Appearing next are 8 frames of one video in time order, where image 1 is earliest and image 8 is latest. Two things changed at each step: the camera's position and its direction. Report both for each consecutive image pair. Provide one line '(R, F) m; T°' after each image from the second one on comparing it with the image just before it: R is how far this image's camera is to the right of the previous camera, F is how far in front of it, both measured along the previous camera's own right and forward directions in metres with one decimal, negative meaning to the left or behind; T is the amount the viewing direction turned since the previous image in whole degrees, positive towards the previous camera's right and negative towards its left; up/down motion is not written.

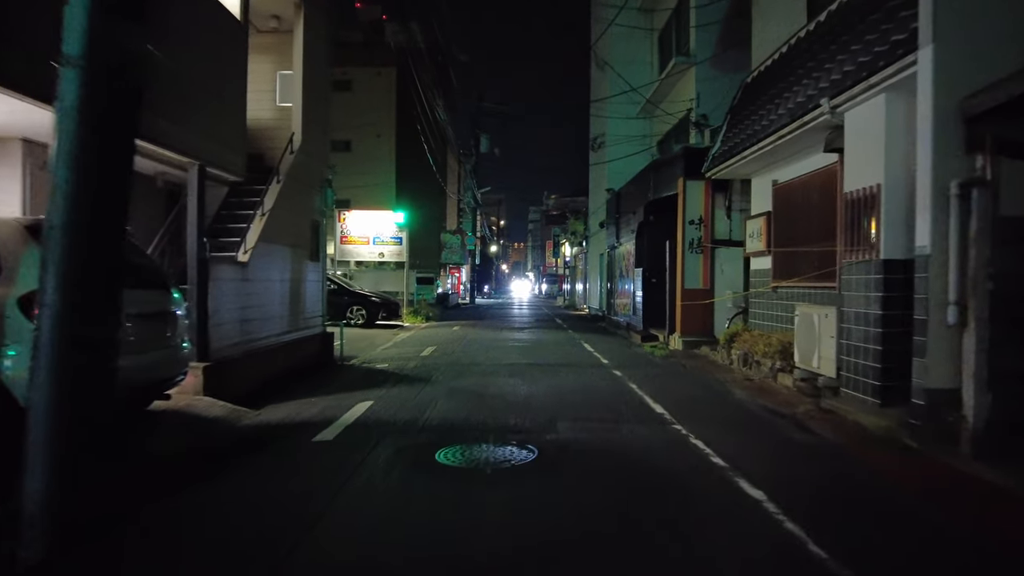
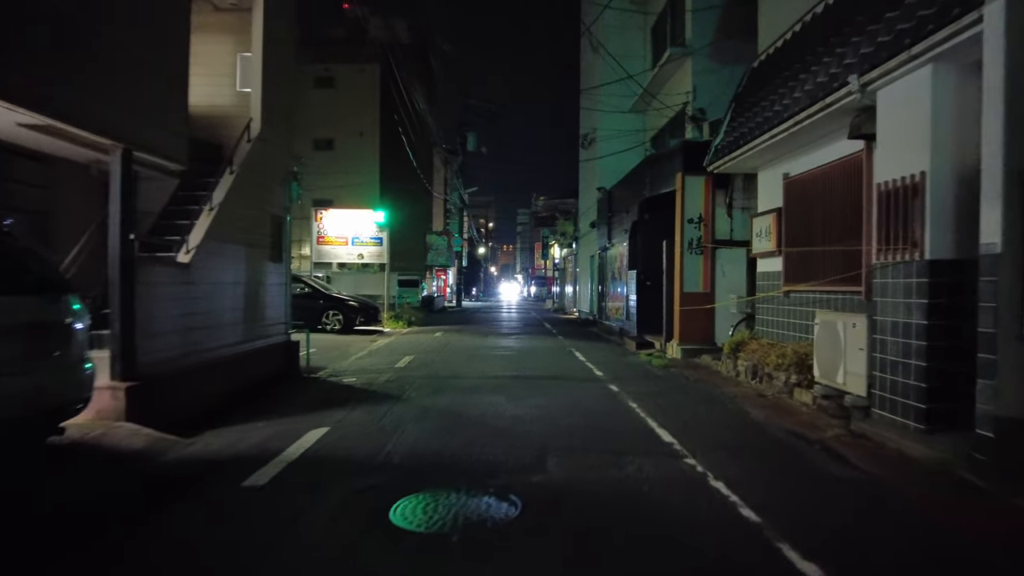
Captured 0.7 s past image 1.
(+0.1, +1.3) m; +1°
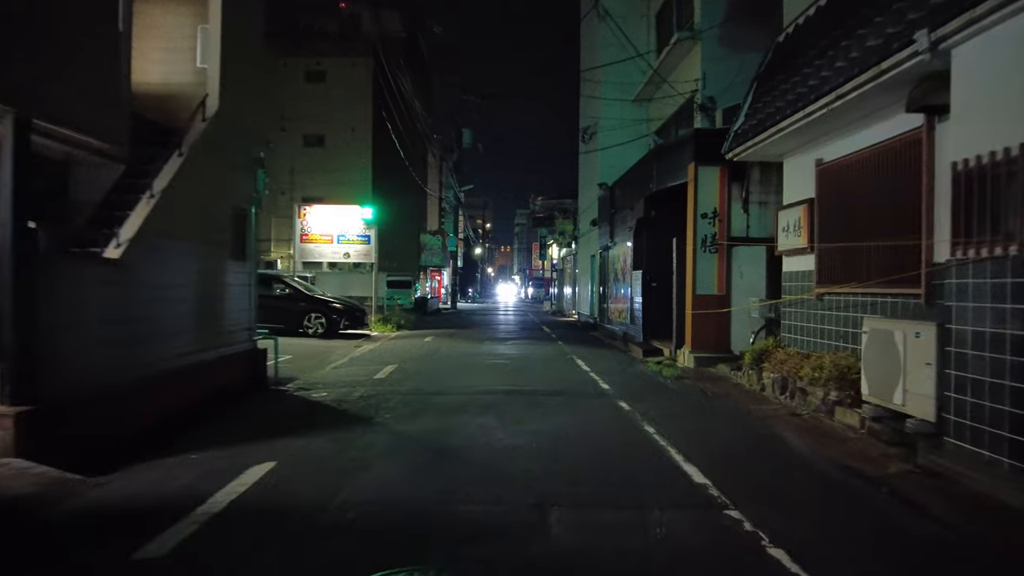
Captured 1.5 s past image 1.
(+0.1, +1.5) m; 0°
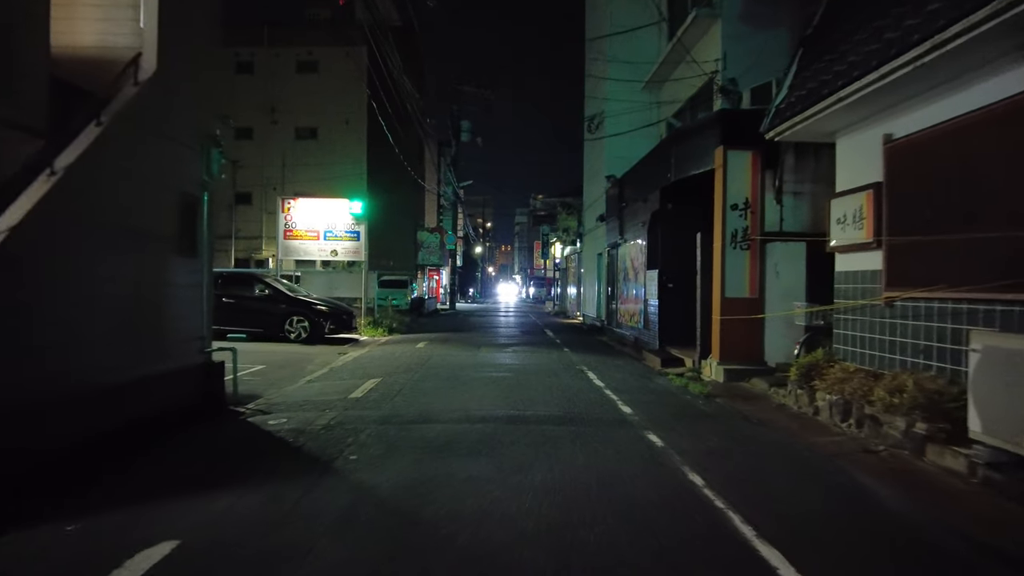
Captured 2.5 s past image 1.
(0.0, +1.8) m; 0°
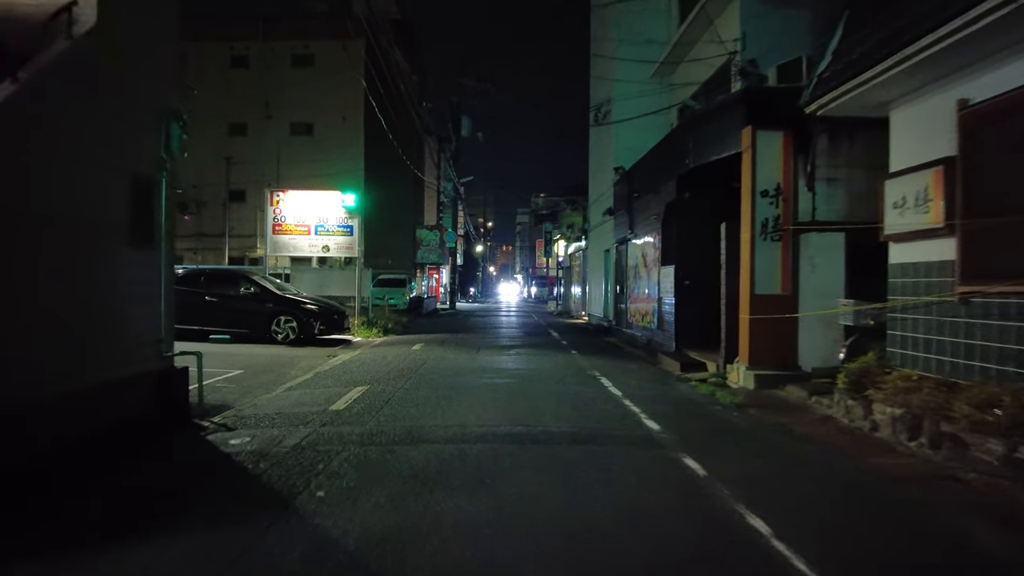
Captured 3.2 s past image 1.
(-0.1, +1.3) m; 0°
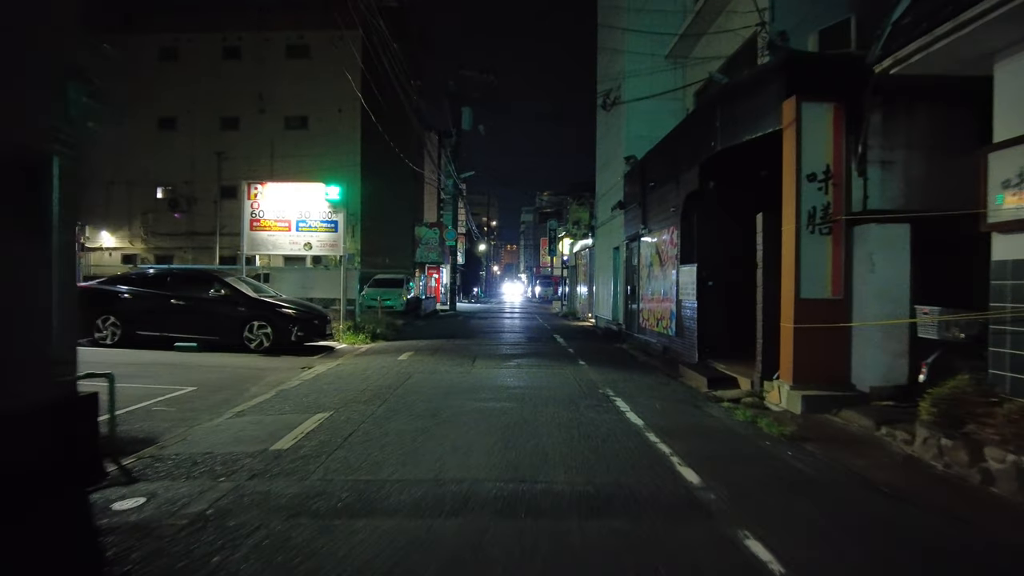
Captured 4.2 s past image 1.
(+0.1, +1.9) m; 0°
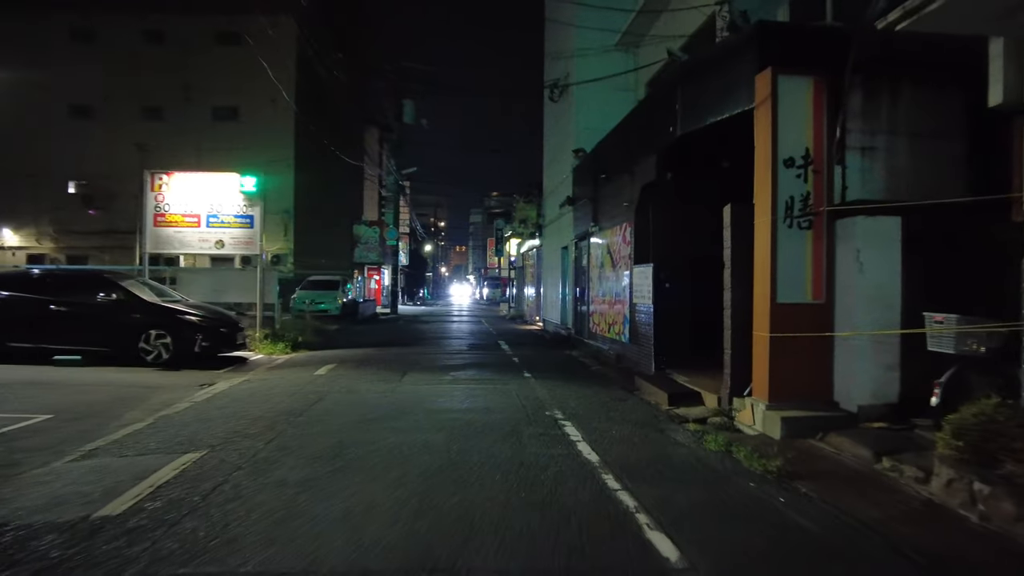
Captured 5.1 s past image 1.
(+0.2, +1.6) m; +4°
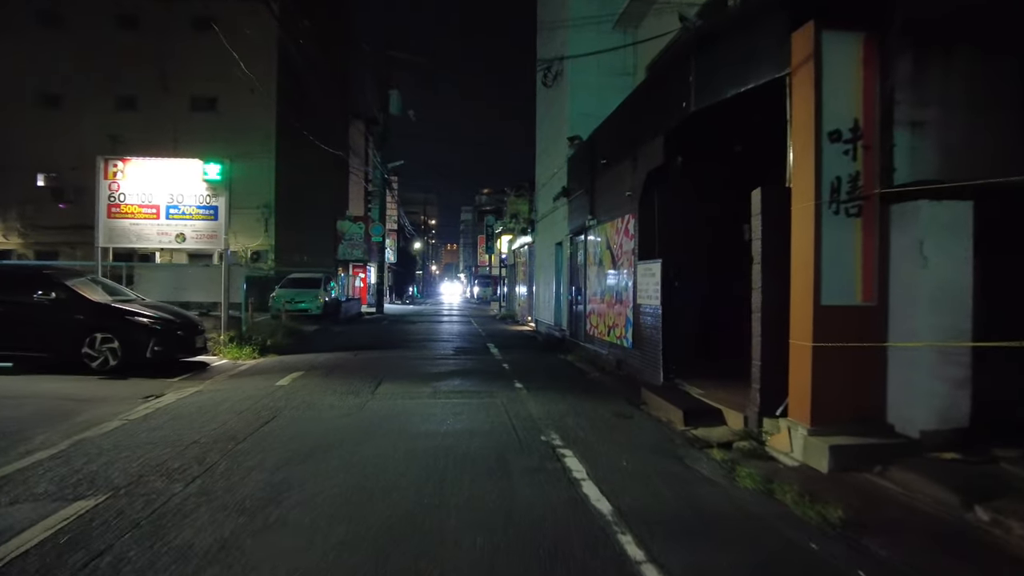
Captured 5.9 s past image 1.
(0.0, +1.5) m; +1°
